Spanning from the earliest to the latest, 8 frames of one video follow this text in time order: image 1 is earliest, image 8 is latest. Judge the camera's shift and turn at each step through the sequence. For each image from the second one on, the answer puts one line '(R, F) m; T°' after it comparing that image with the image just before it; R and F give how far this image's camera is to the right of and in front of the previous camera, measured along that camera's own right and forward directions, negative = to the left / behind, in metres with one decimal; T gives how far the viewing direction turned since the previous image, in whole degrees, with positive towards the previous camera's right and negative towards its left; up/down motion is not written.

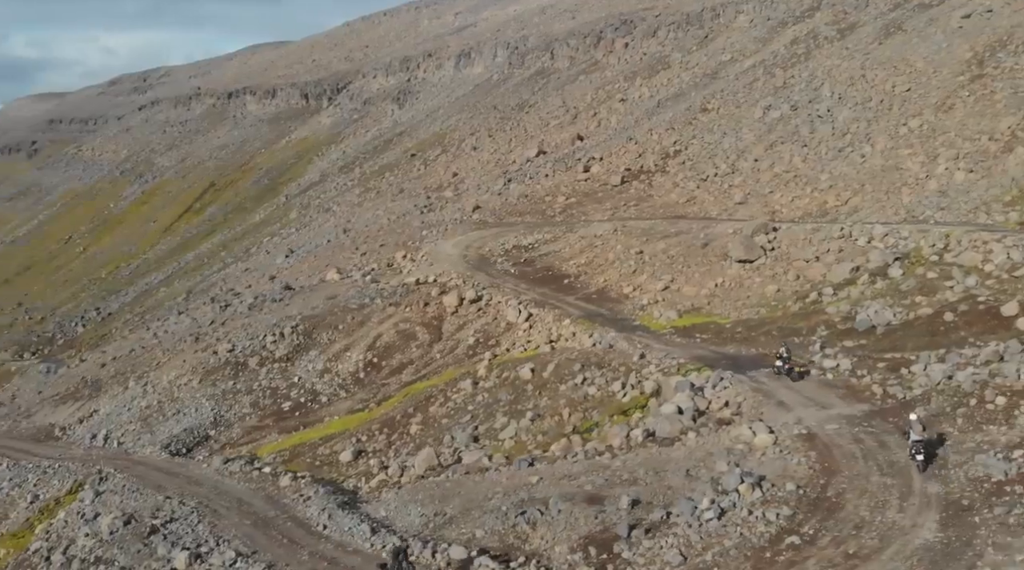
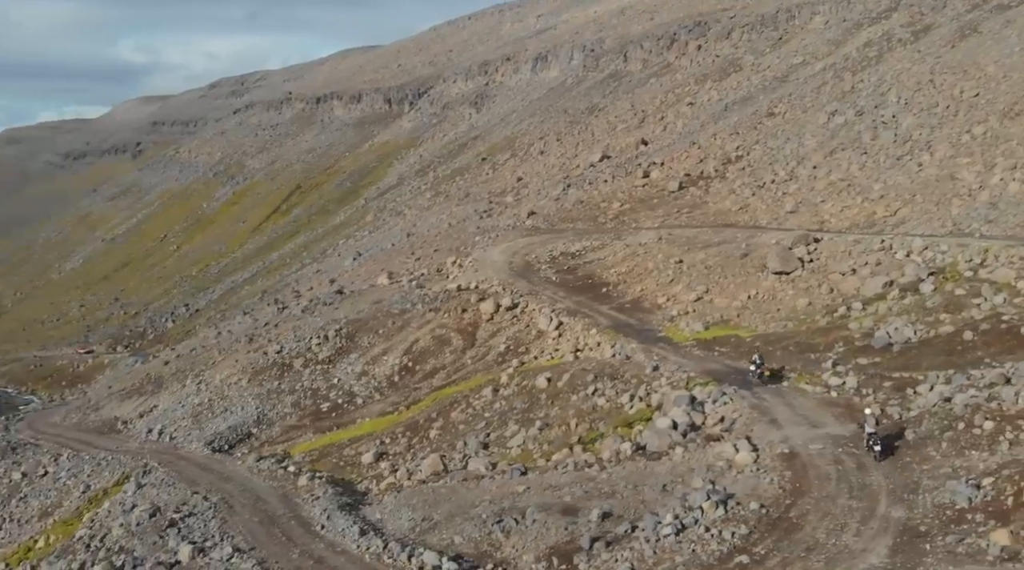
(+2.3, -0.6) m; -5°
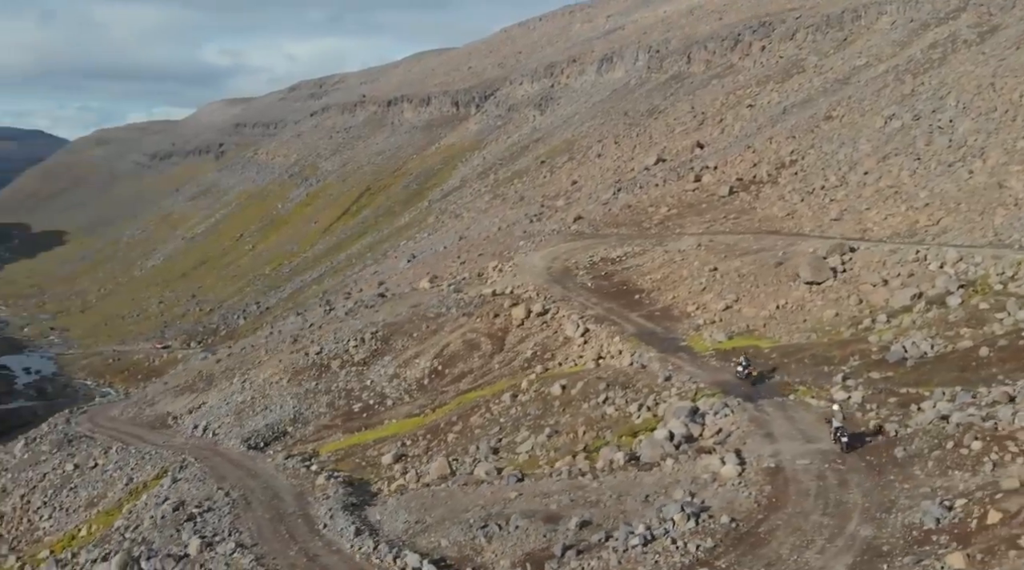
(+1.9, -0.5) m; -5°
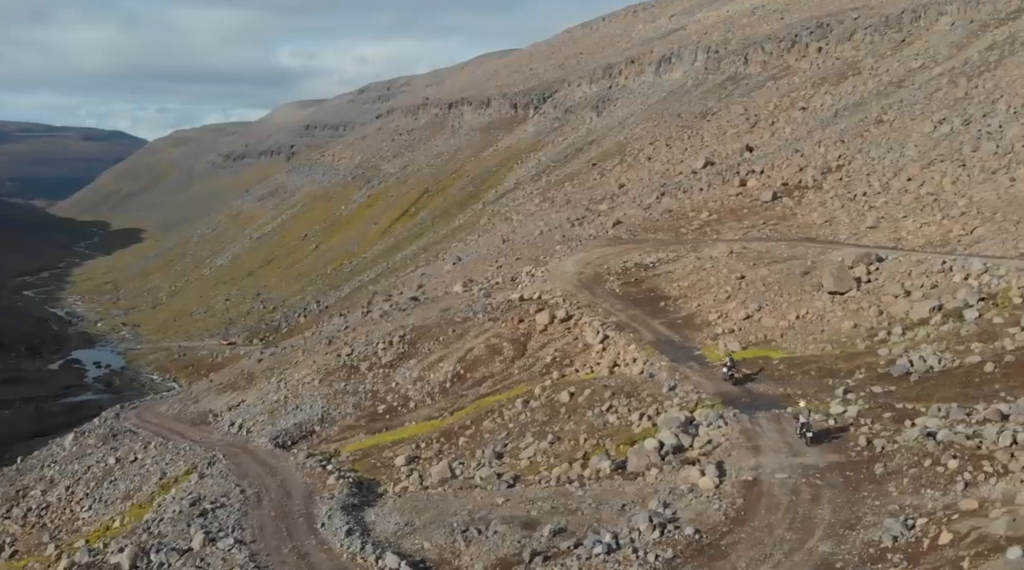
(+1.9, -0.6) m; -4°
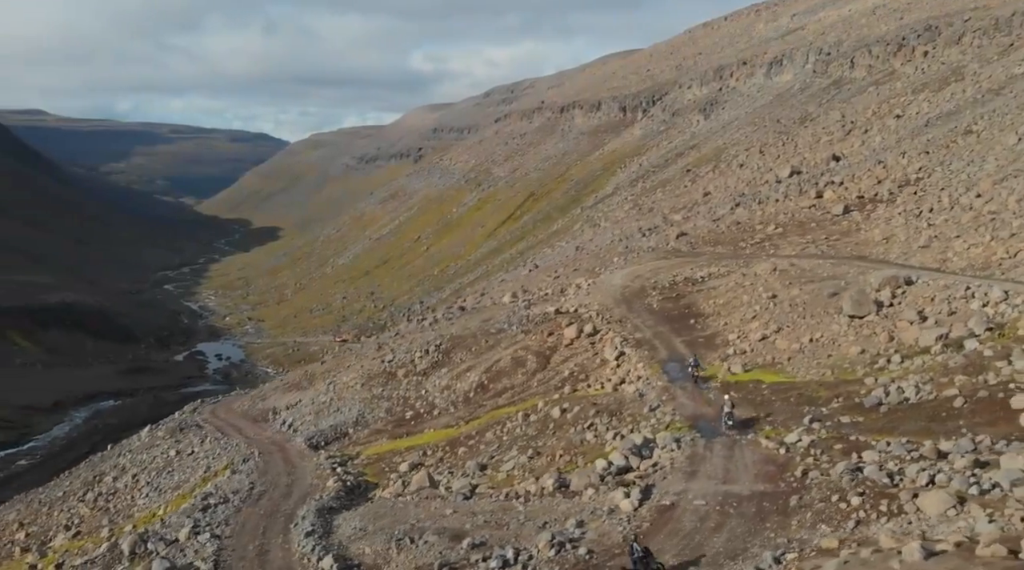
(+4.7, -1.1) m; -8°
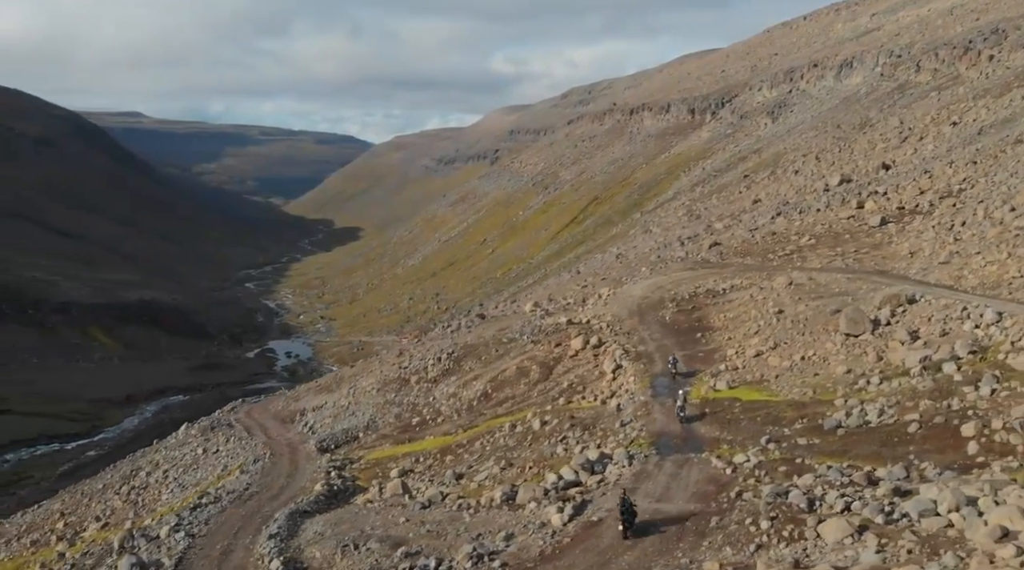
(+3.6, -0.8) m; -5°
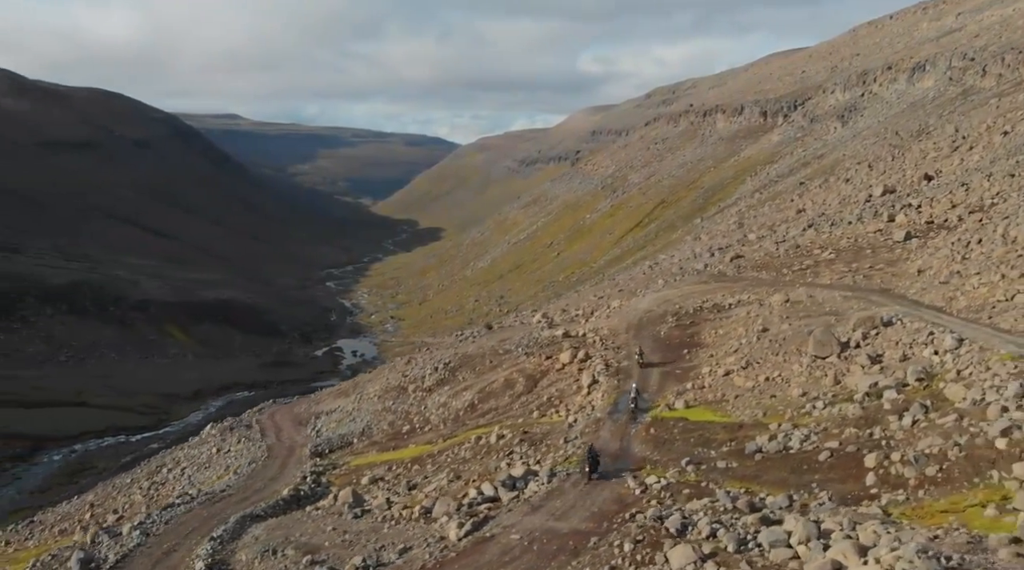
(+4.9, -1.0) m; -6°
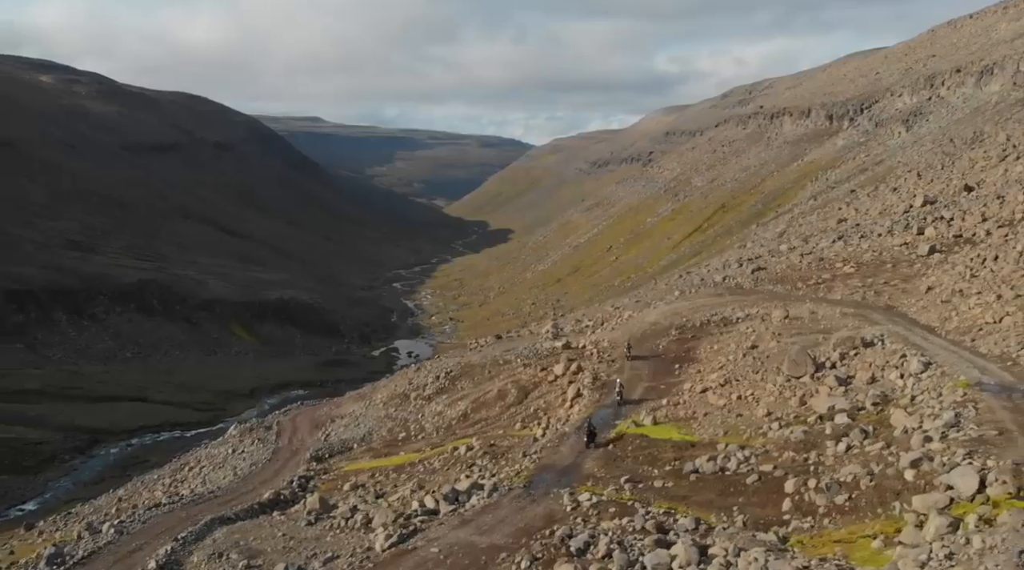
(+4.2, -0.7) m; -5°
